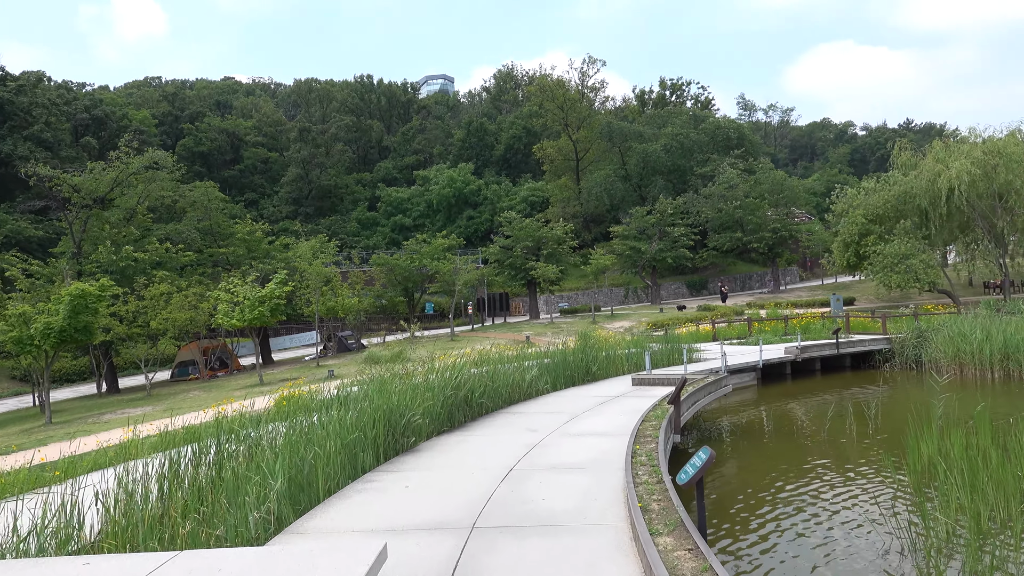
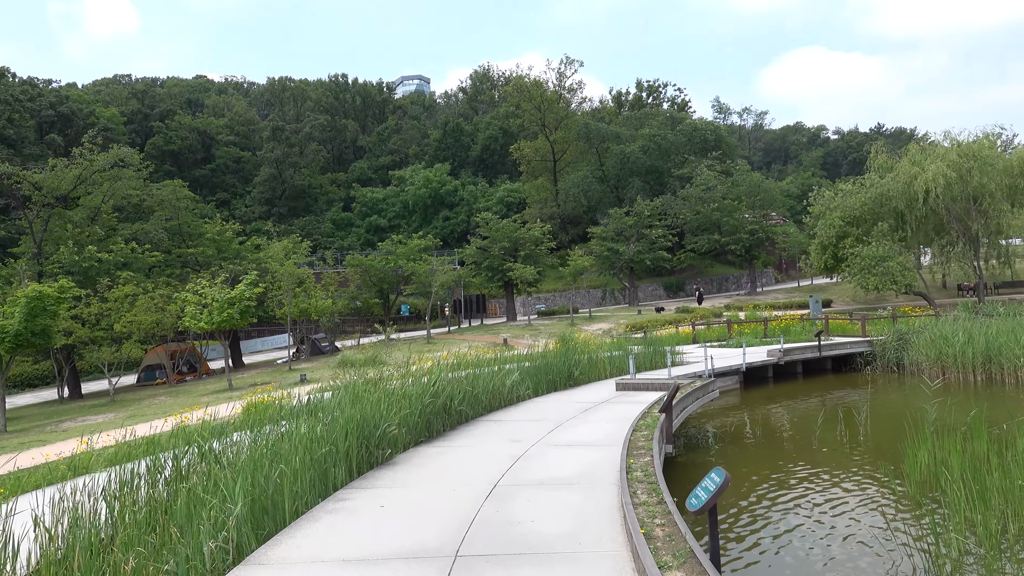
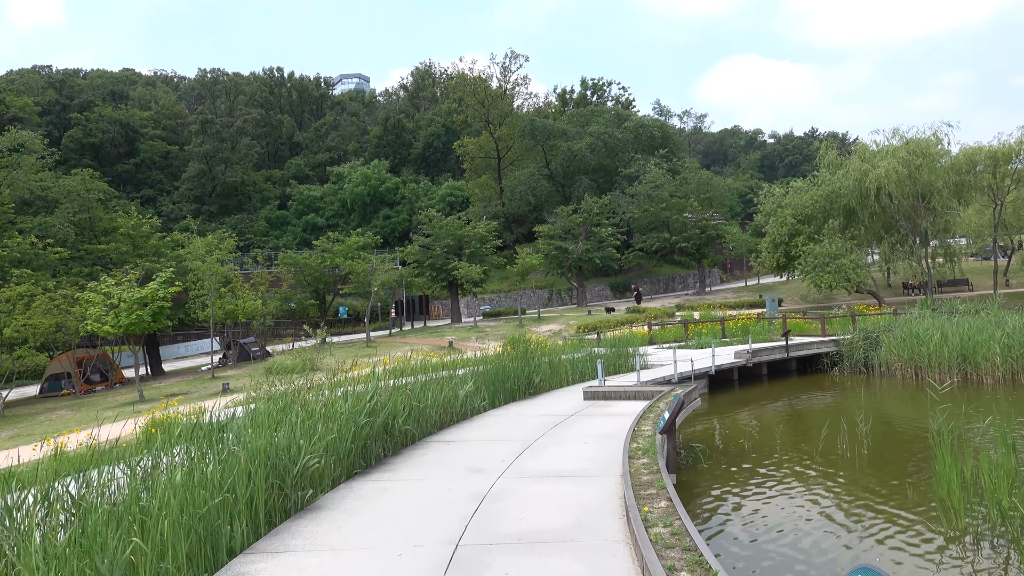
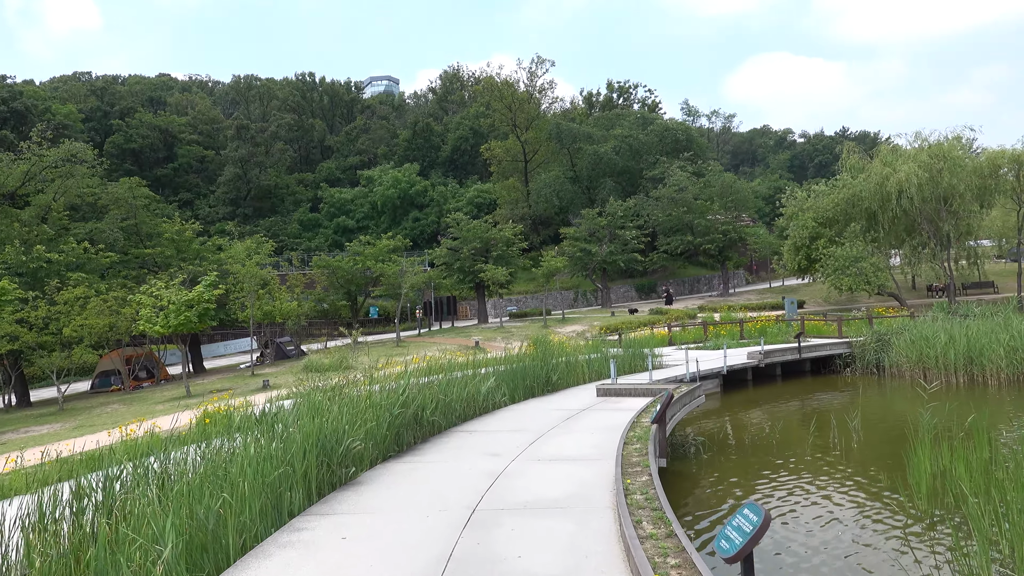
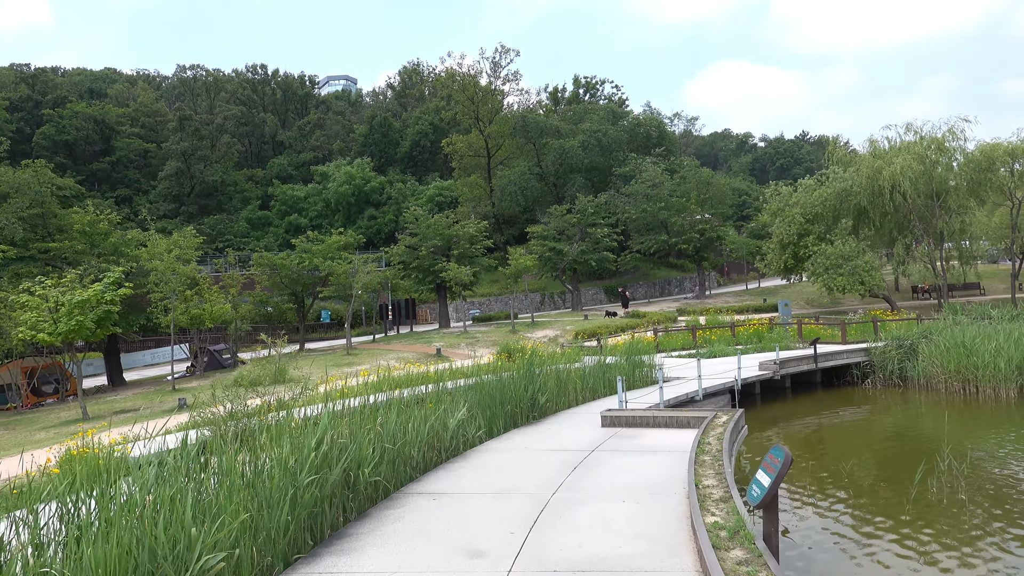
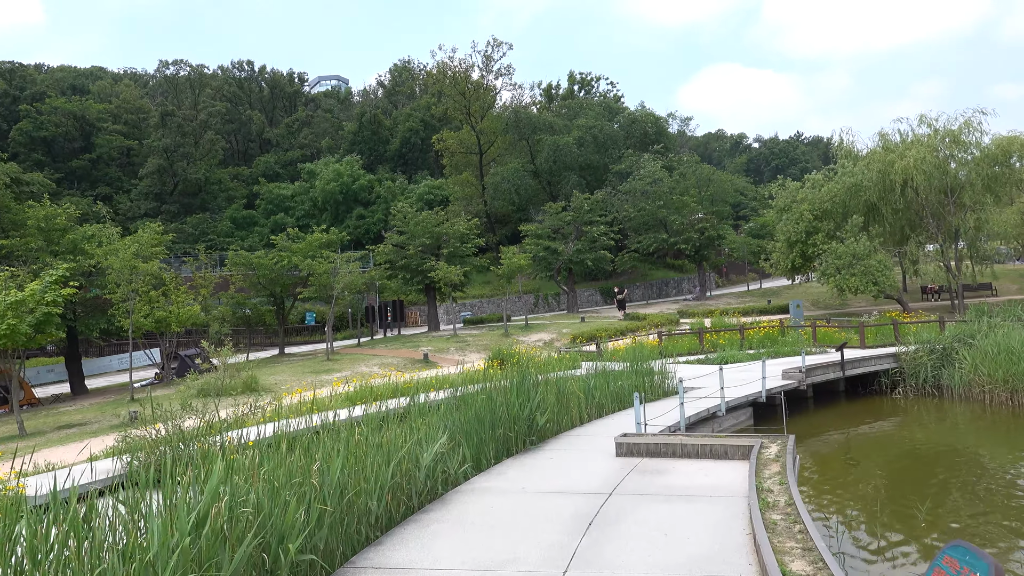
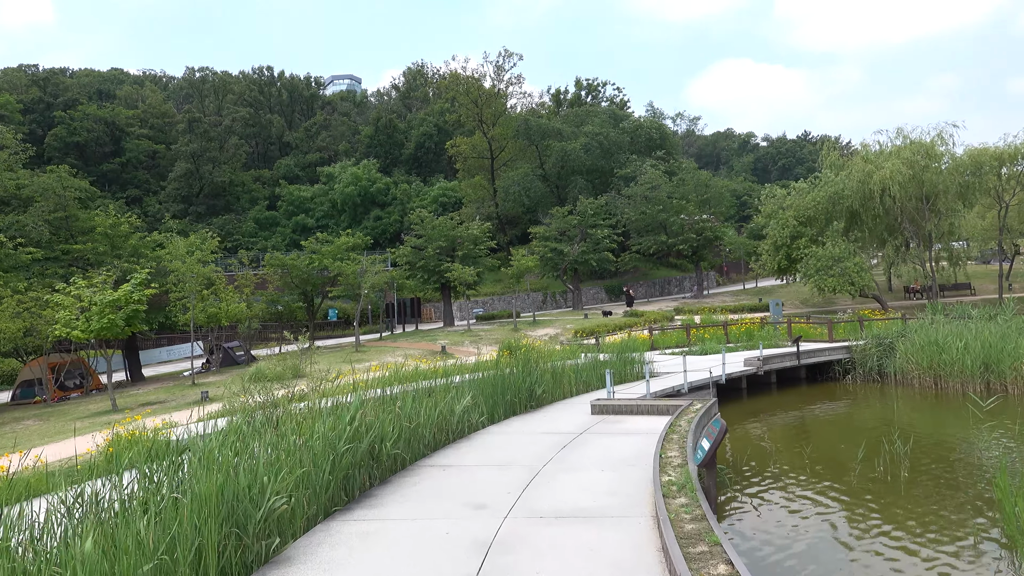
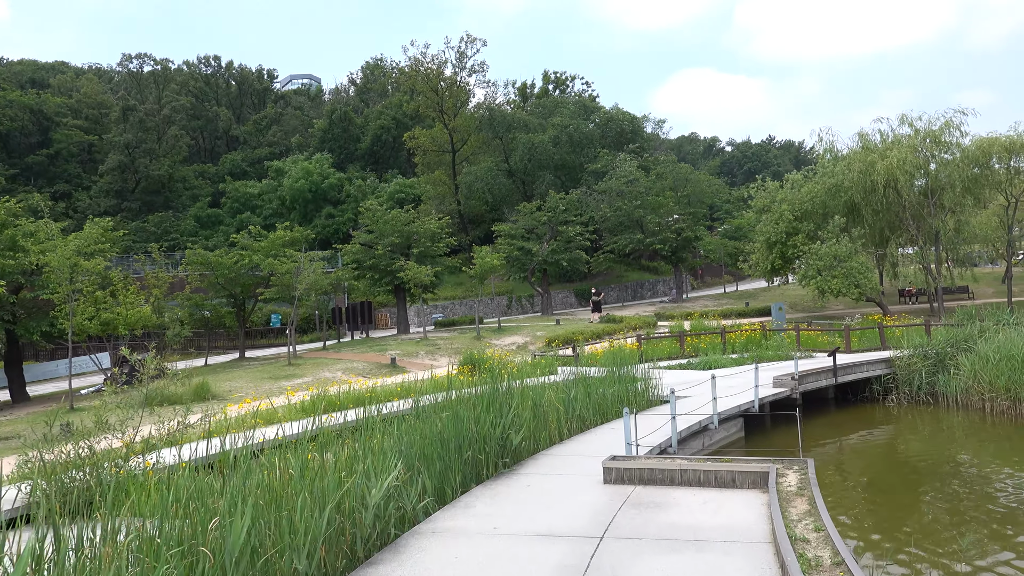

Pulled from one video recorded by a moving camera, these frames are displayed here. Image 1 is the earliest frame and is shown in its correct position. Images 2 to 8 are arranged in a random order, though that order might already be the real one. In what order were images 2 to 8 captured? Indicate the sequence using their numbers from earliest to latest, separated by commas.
2, 4, 3, 7, 5, 6, 8
